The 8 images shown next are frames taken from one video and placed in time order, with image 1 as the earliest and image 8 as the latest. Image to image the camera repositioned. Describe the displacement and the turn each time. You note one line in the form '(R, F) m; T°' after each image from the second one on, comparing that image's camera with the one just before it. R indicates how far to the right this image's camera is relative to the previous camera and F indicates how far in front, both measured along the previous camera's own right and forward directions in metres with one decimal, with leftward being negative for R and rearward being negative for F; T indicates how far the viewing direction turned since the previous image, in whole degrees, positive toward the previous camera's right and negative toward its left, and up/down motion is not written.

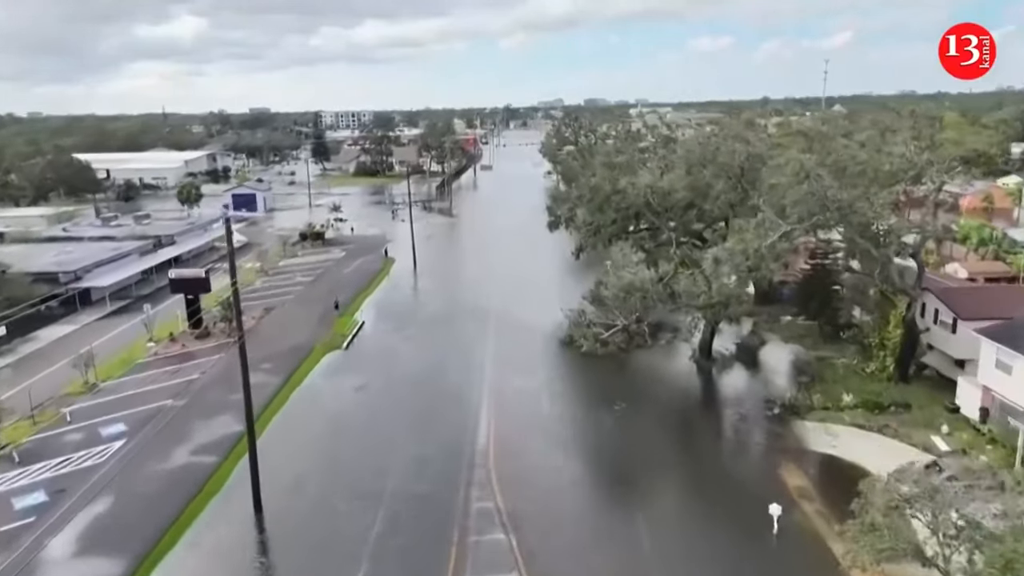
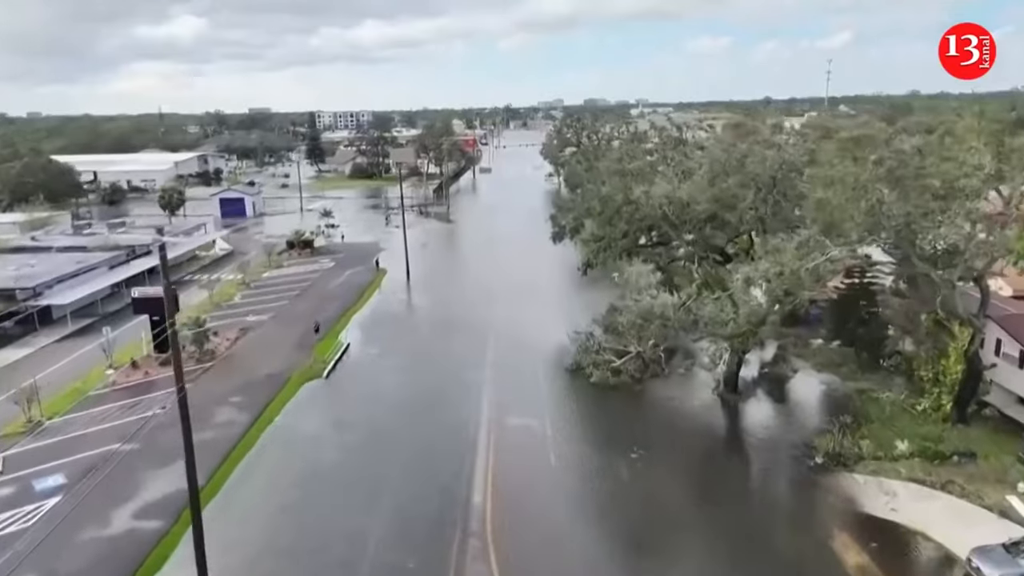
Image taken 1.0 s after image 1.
(0.0, +2.1) m; 0°
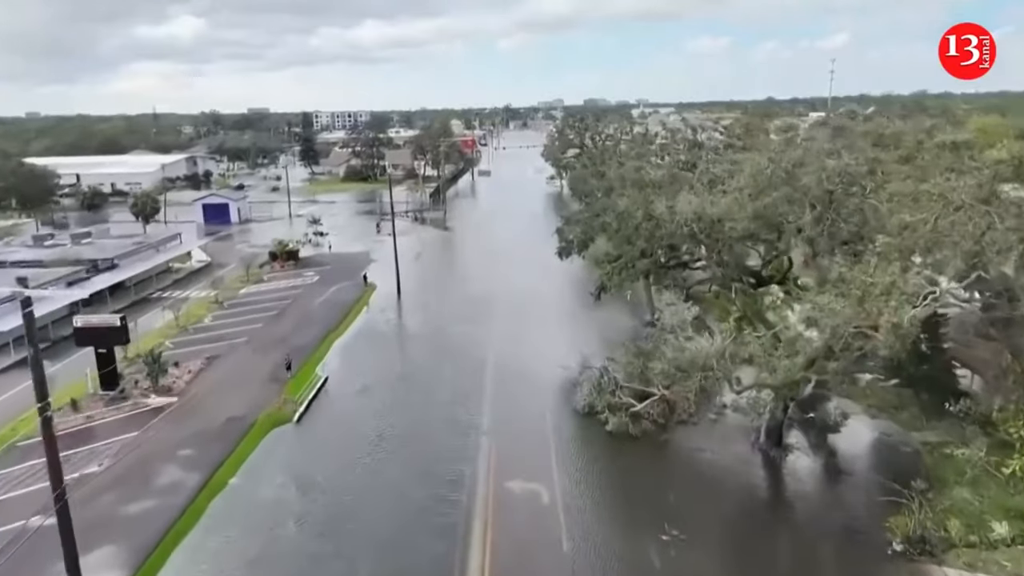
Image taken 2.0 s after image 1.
(0.0, +2.6) m; 0°
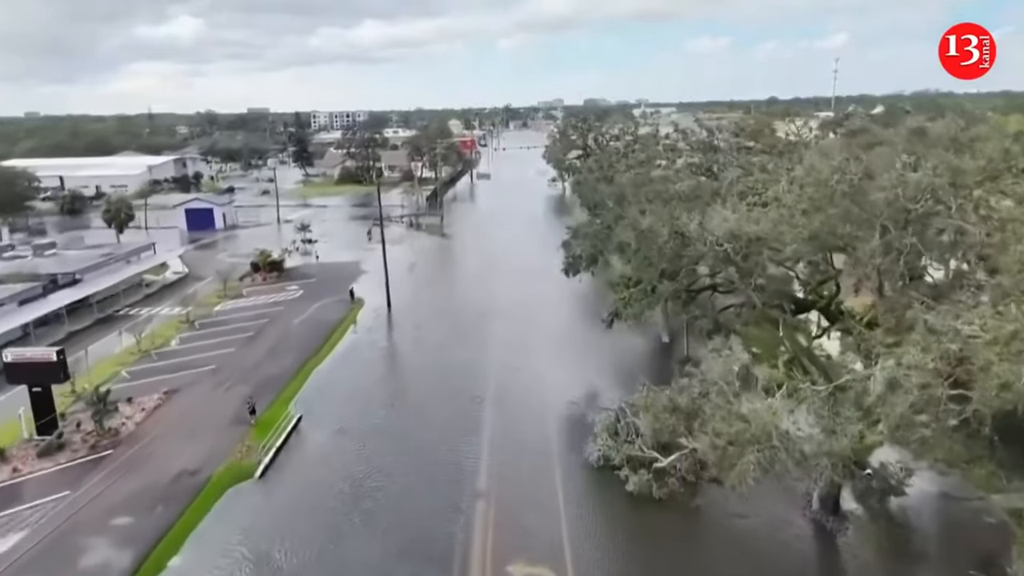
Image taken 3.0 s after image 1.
(0.0, +2.3) m; 0°
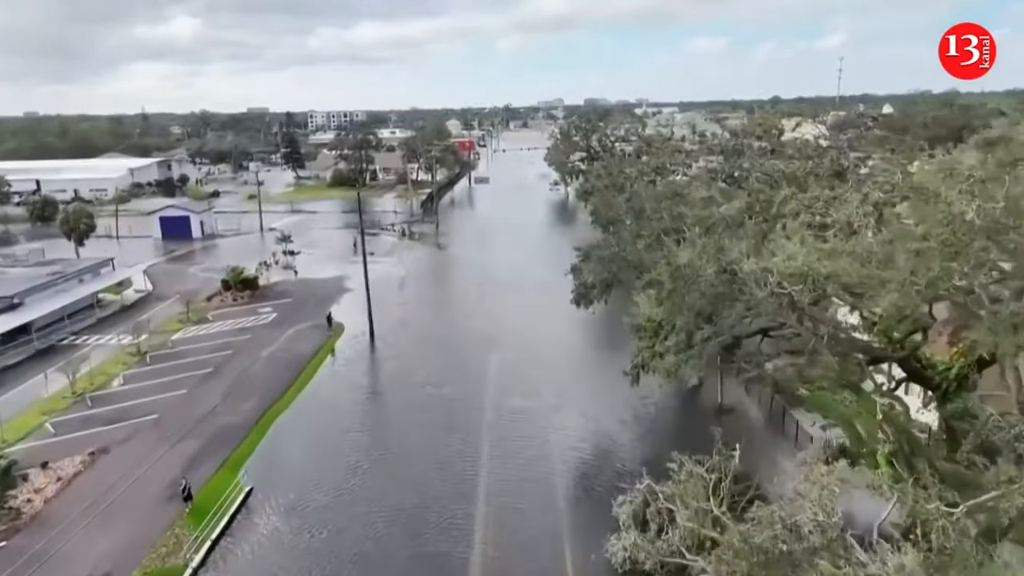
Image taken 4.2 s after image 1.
(0.0, +3.0) m; 0°
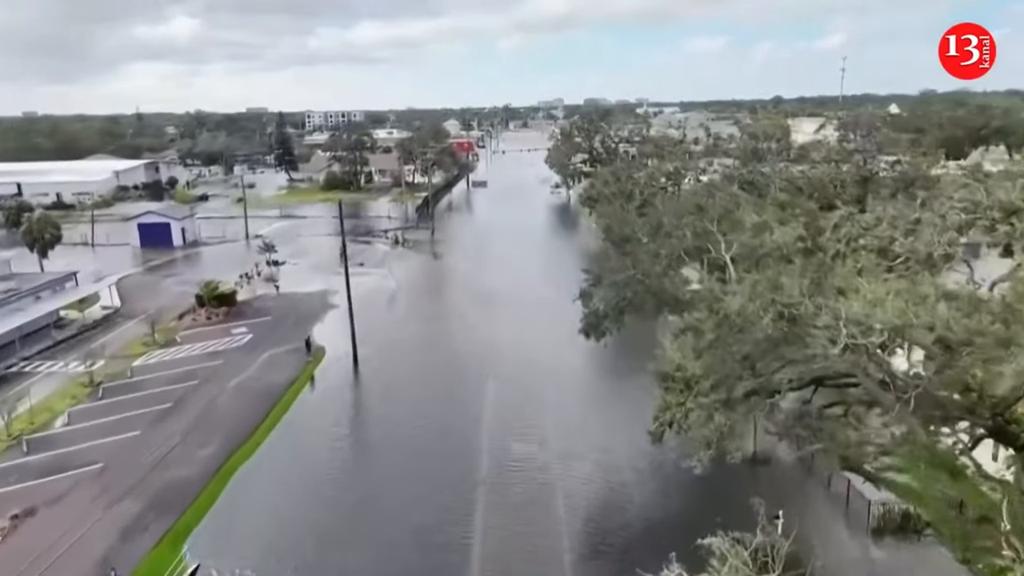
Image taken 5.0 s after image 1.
(0.0, +2.1) m; 0°
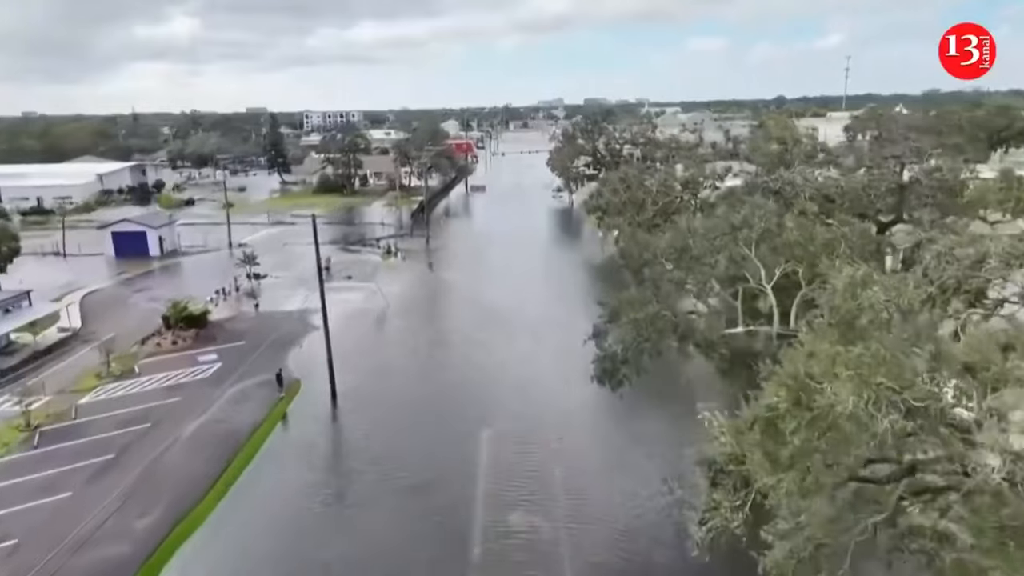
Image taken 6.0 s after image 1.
(0.0, +2.3) m; 0°
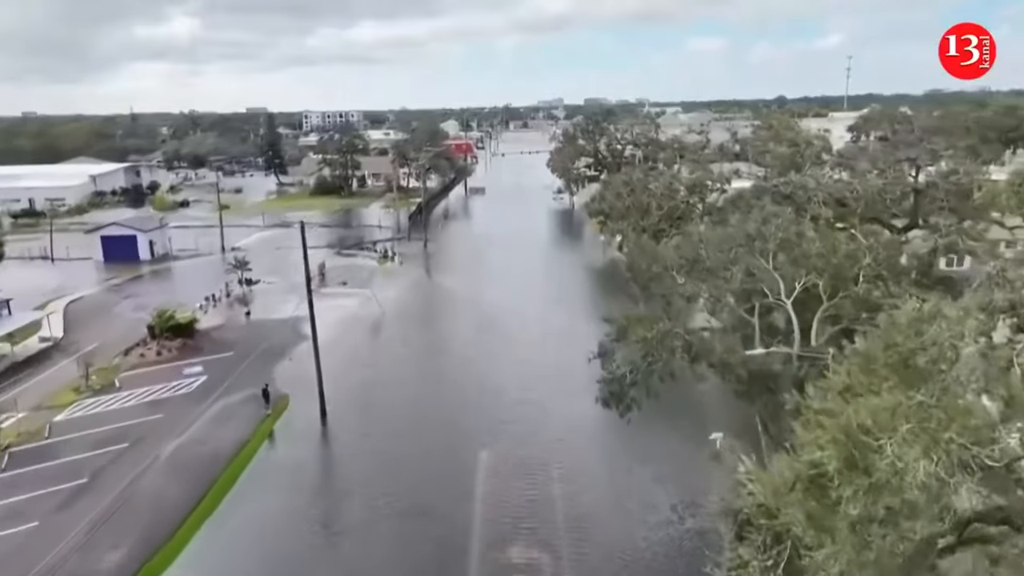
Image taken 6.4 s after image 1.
(0.0, +0.9) m; 0°
